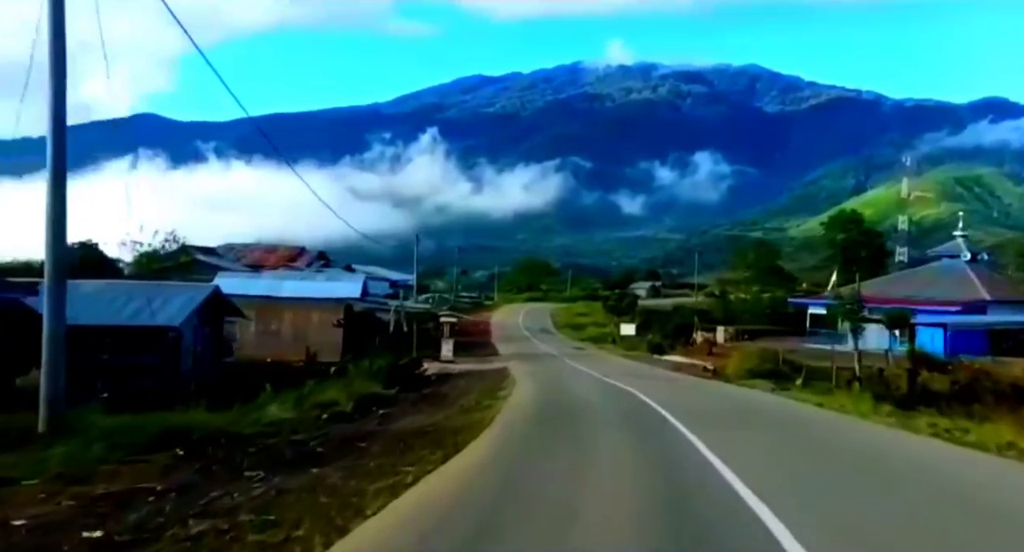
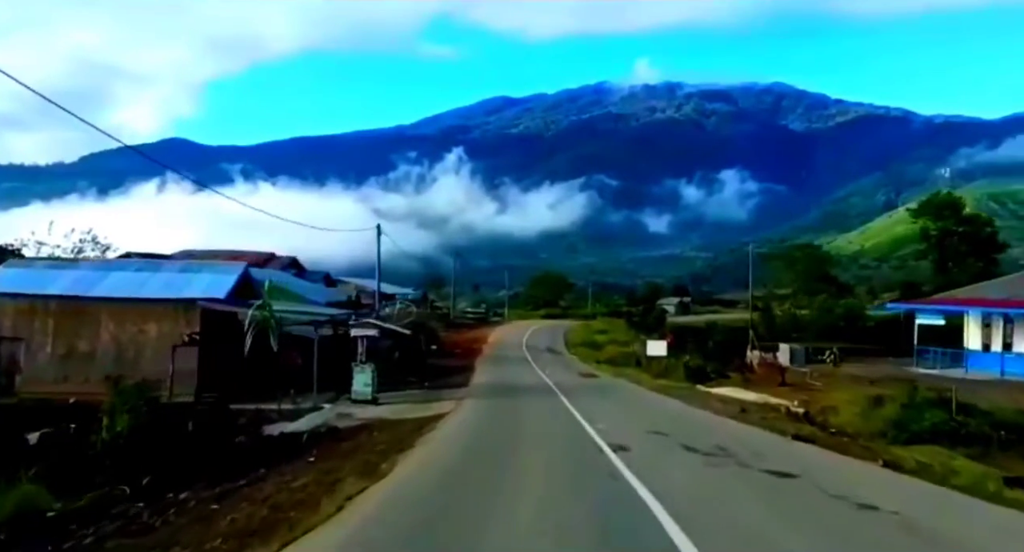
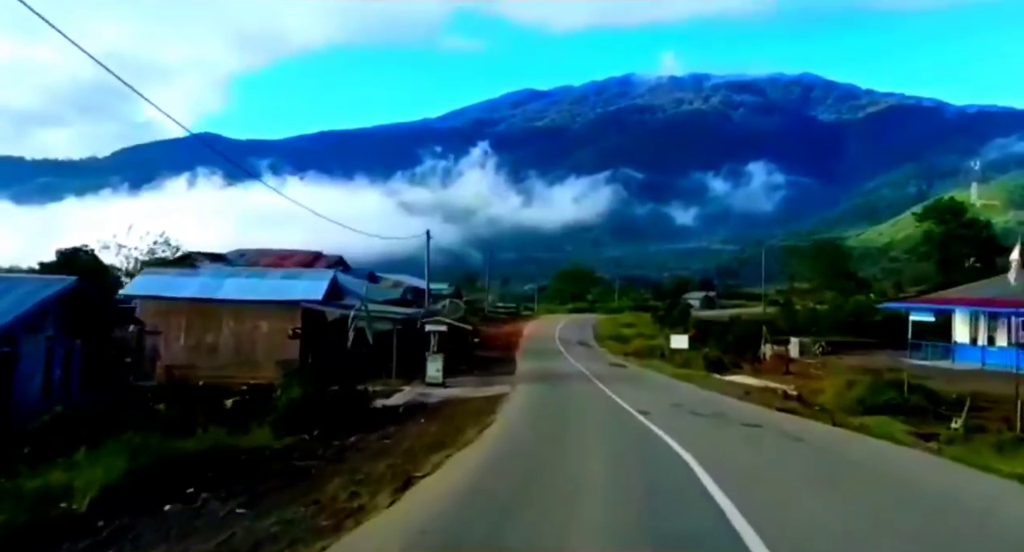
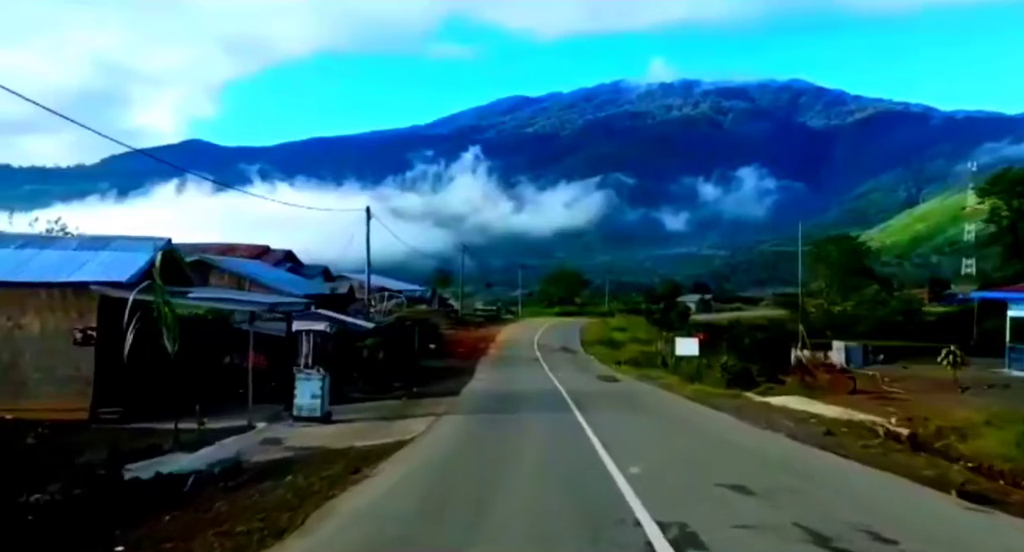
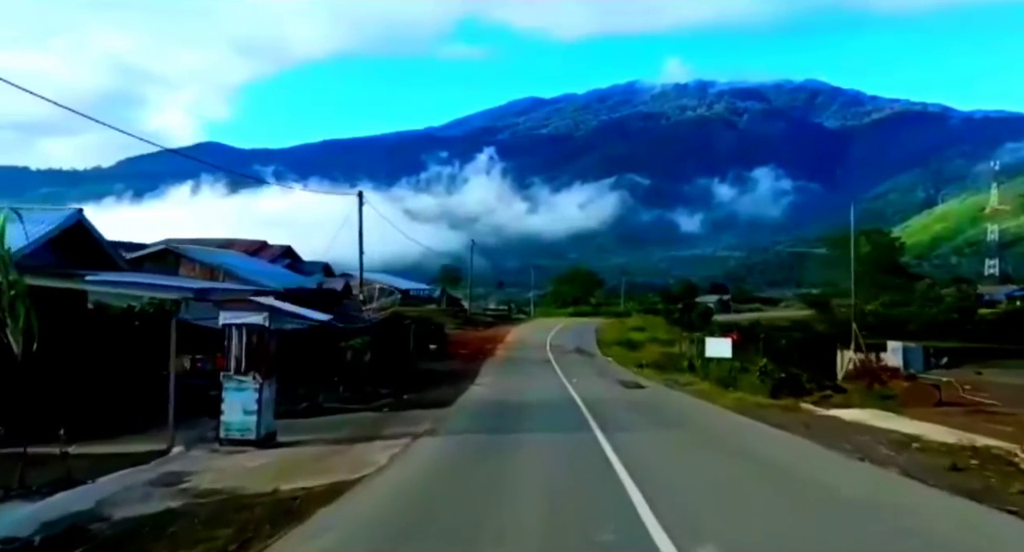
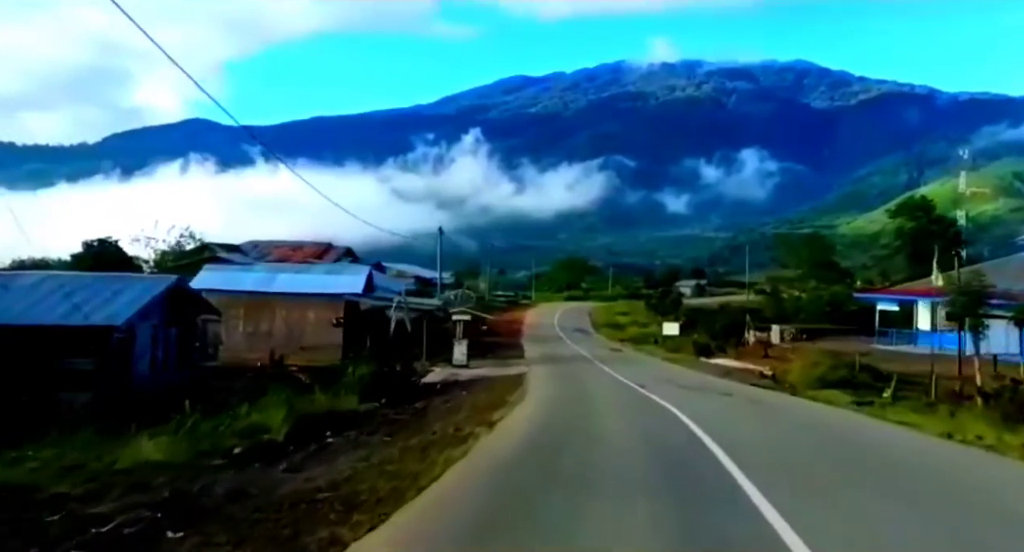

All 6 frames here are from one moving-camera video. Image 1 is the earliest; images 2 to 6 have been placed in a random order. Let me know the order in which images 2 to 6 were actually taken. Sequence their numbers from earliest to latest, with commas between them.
6, 3, 2, 4, 5
